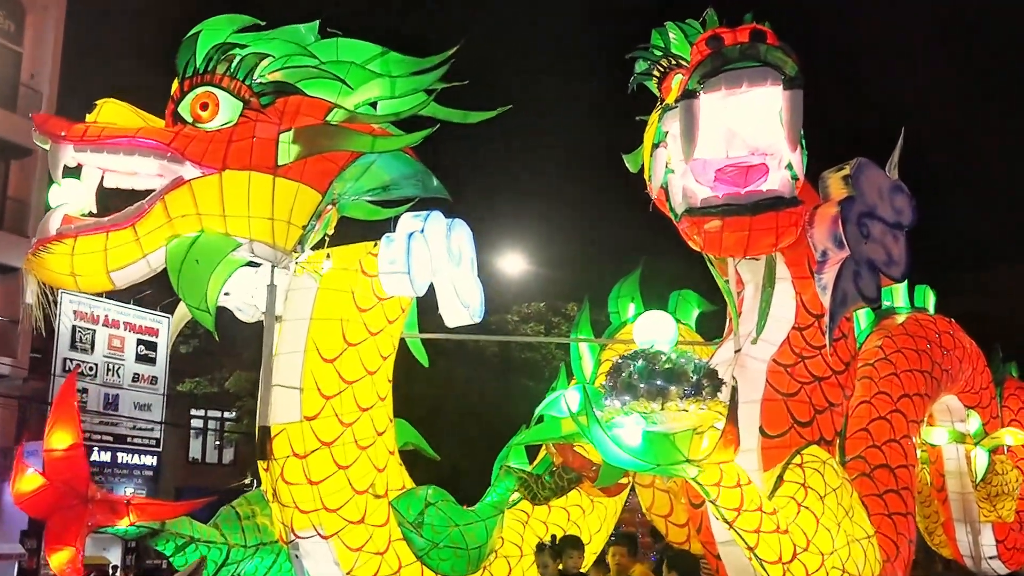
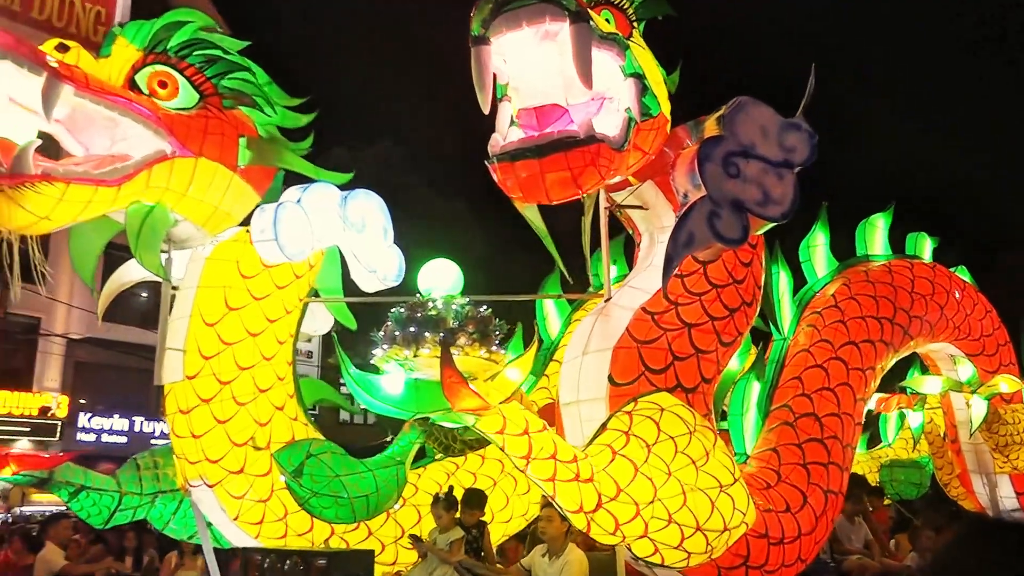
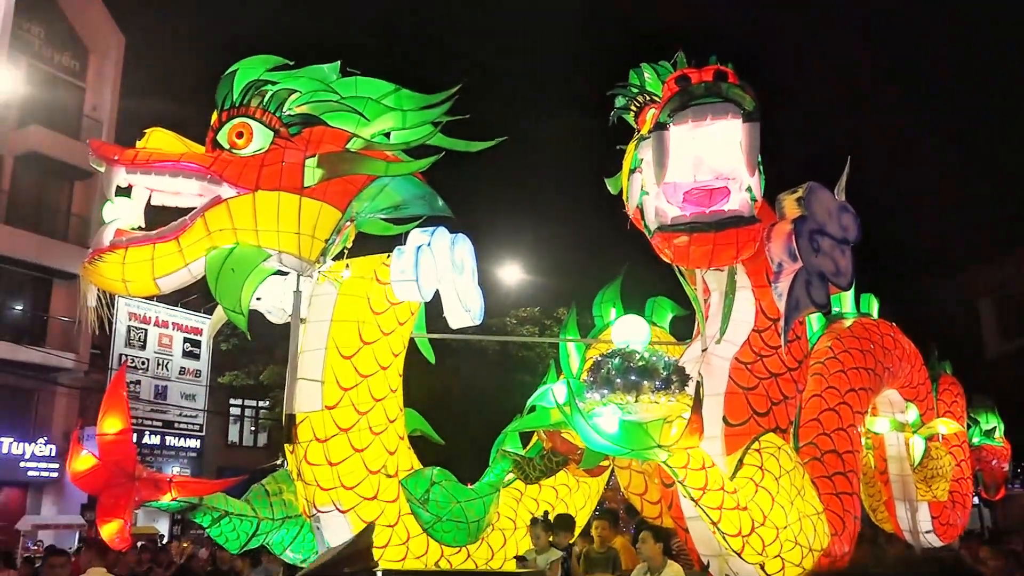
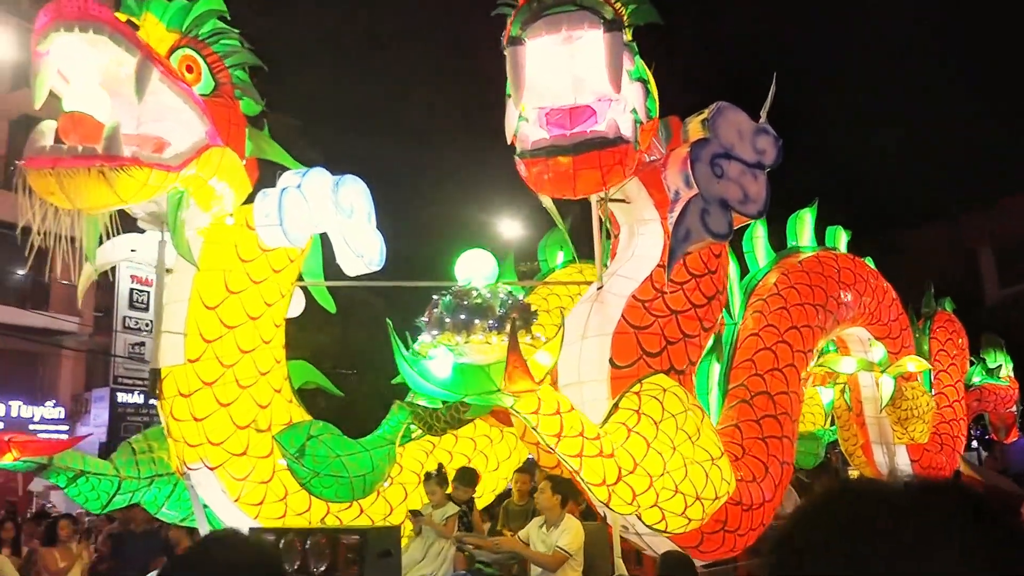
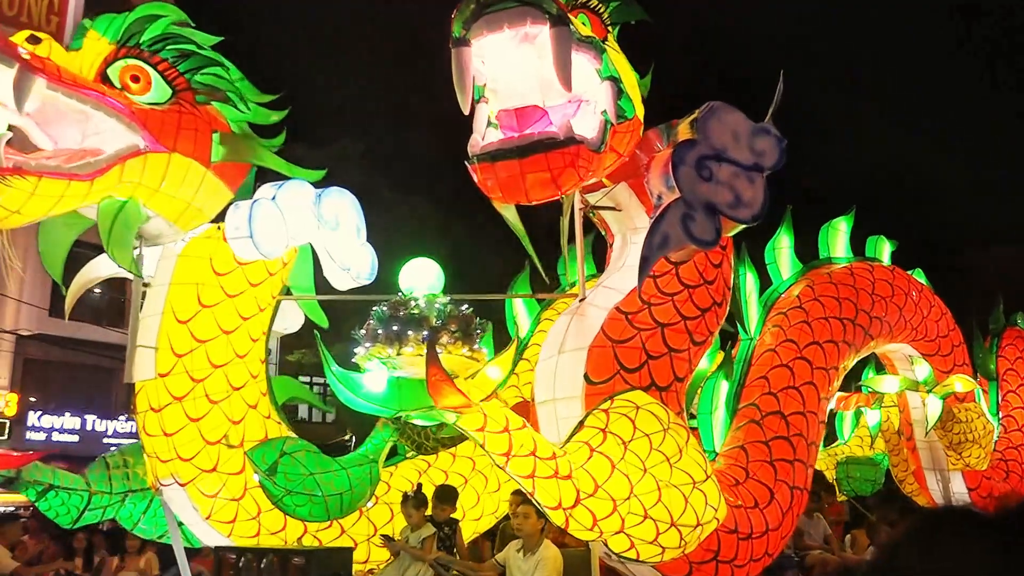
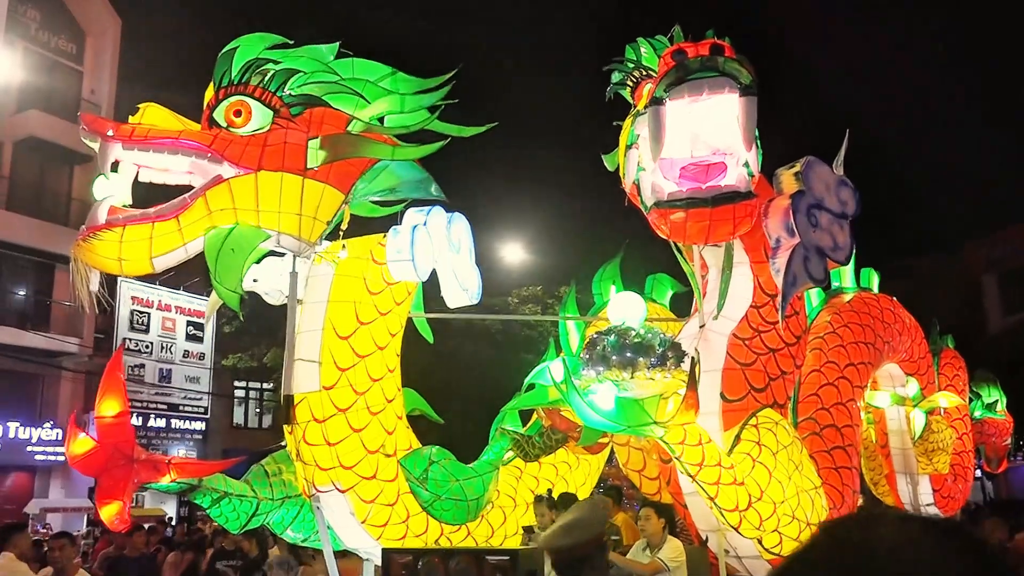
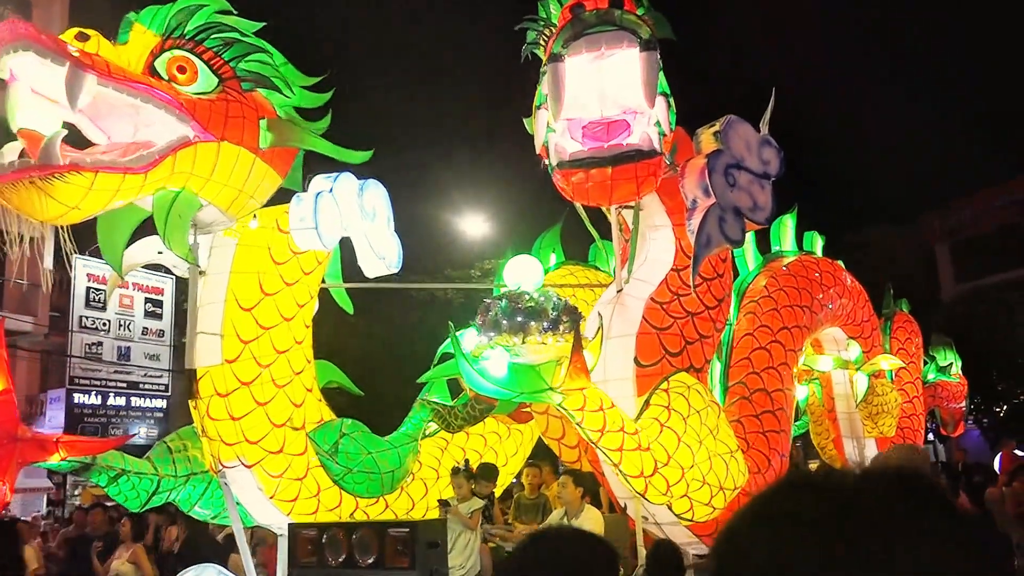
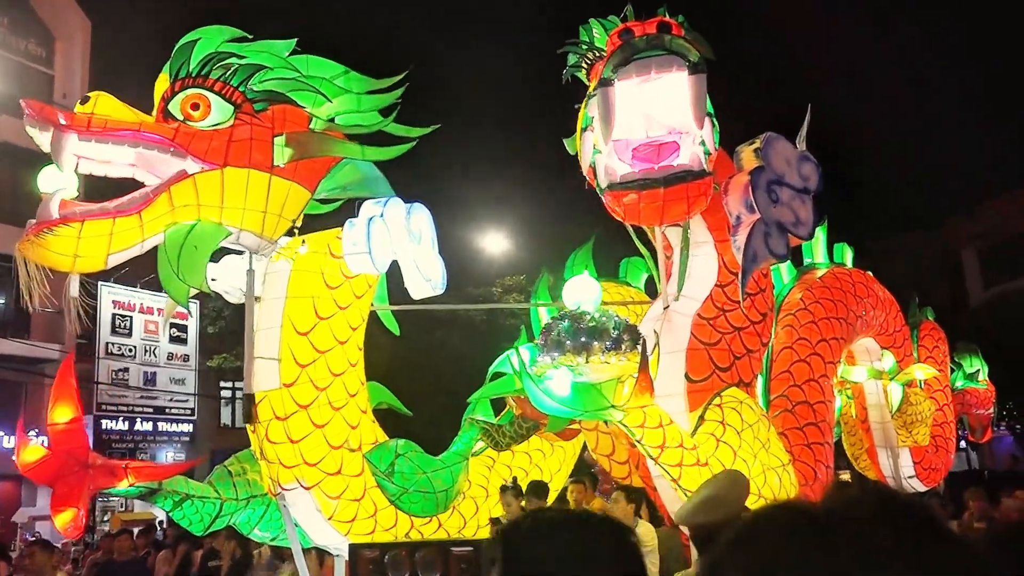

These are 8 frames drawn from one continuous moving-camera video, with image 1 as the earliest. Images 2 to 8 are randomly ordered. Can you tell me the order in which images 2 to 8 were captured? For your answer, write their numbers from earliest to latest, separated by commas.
3, 6, 8, 7, 4, 5, 2
